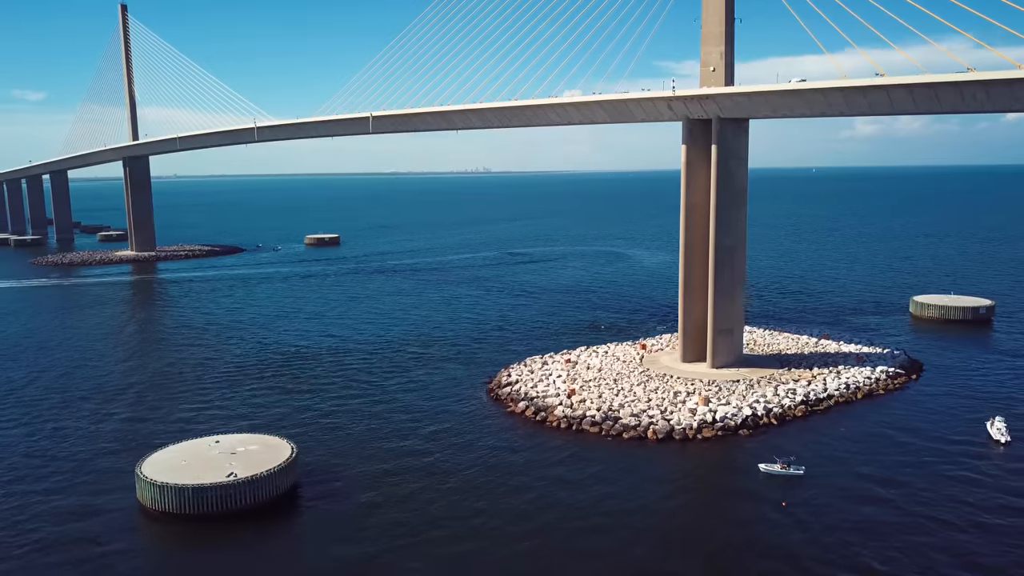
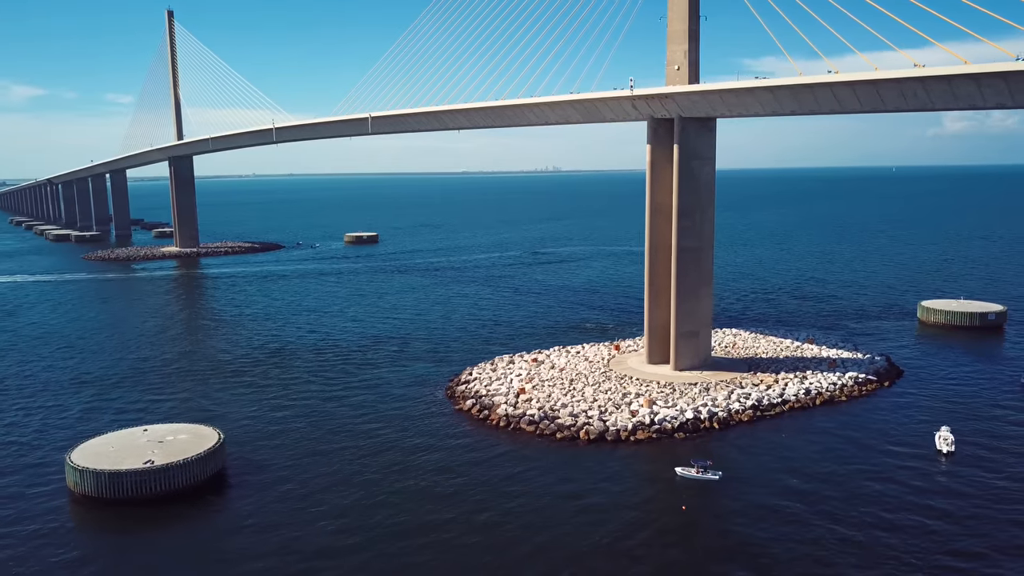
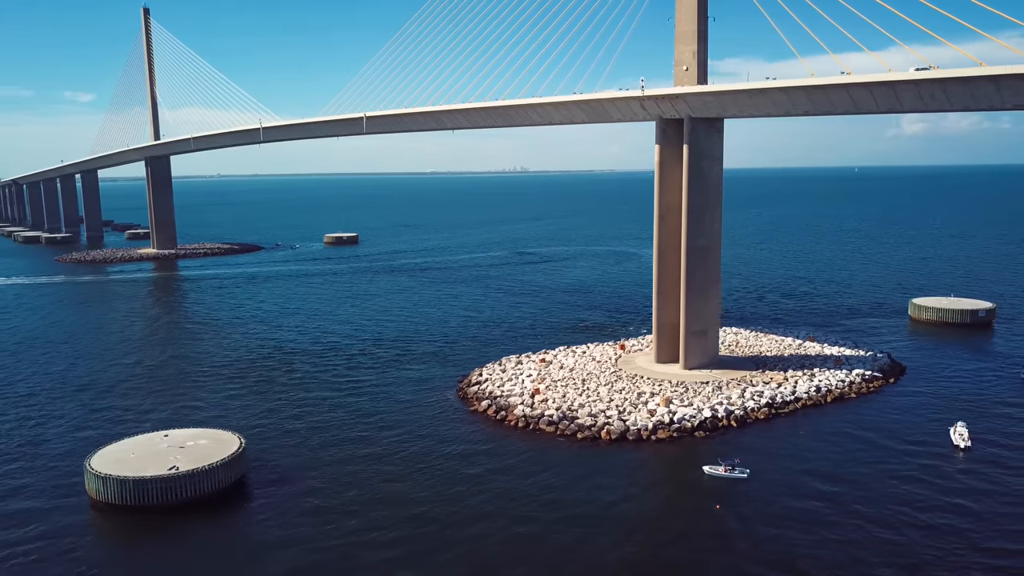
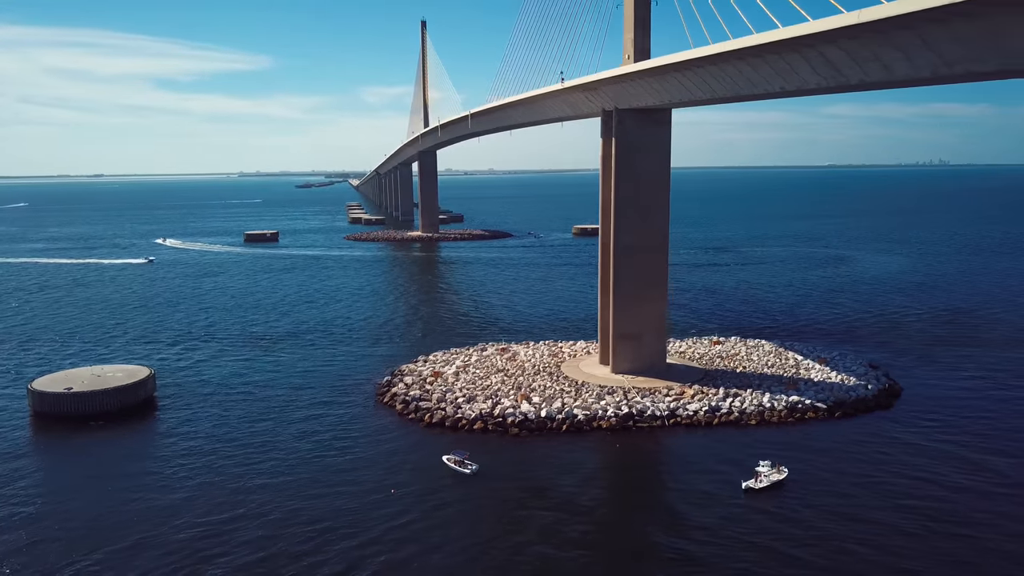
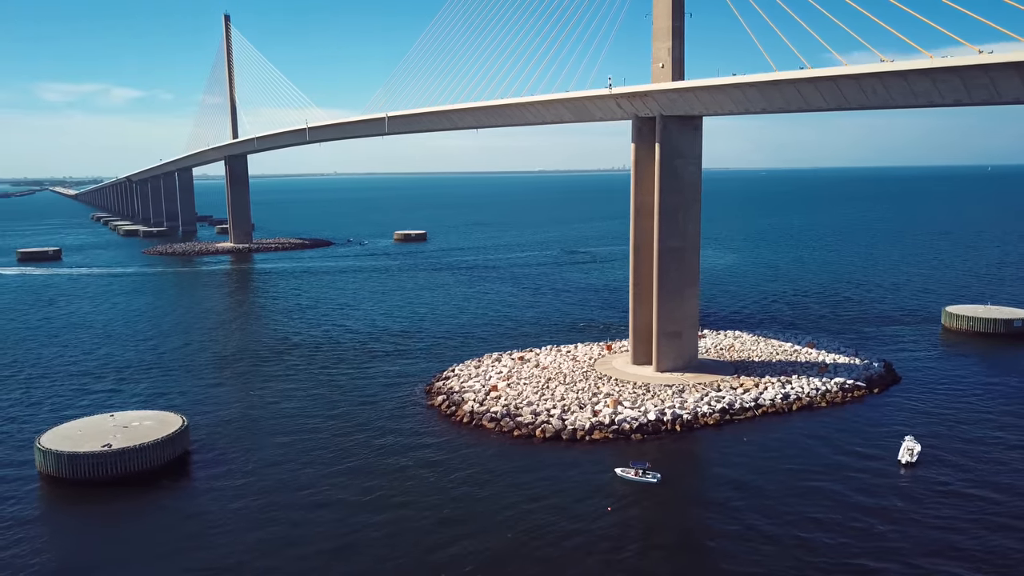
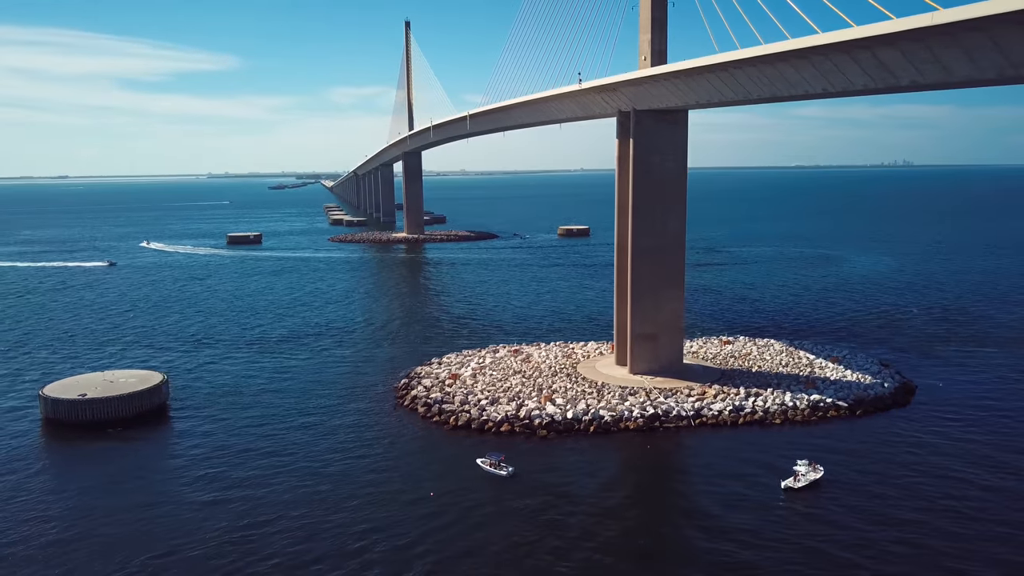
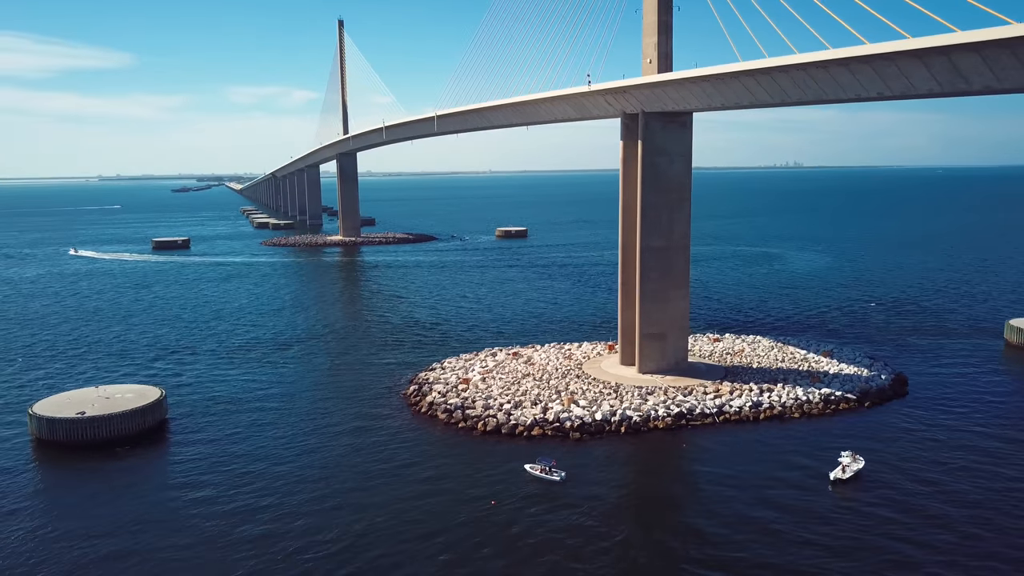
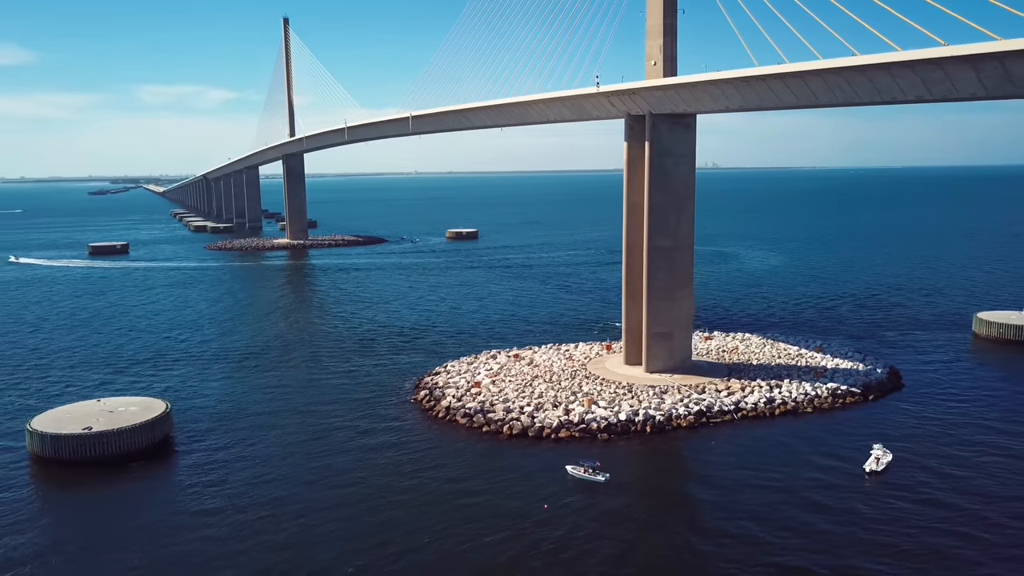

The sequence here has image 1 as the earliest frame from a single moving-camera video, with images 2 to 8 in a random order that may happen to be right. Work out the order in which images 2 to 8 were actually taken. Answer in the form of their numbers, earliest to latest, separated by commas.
3, 2, 5, 8, 7, 6, 4
